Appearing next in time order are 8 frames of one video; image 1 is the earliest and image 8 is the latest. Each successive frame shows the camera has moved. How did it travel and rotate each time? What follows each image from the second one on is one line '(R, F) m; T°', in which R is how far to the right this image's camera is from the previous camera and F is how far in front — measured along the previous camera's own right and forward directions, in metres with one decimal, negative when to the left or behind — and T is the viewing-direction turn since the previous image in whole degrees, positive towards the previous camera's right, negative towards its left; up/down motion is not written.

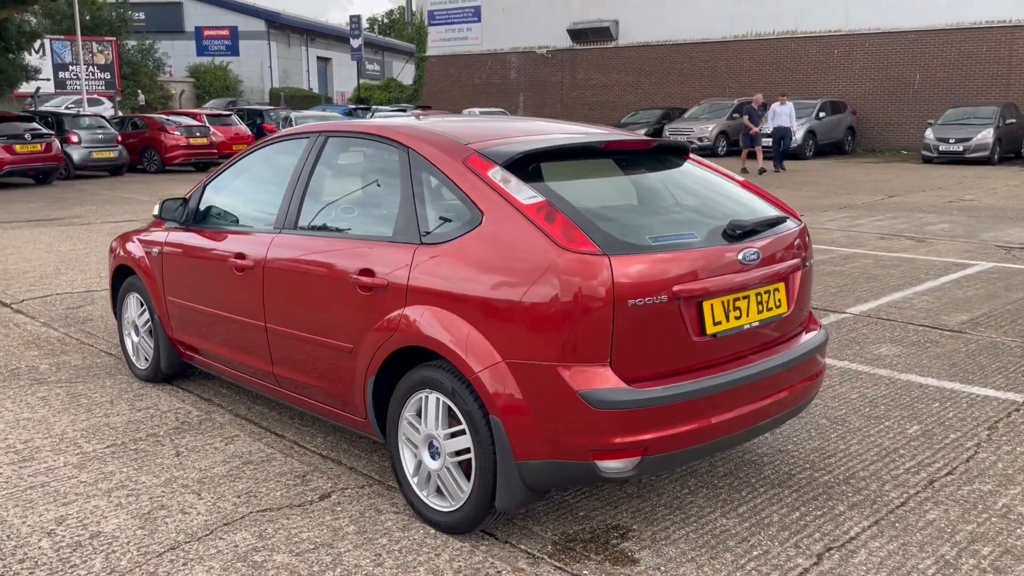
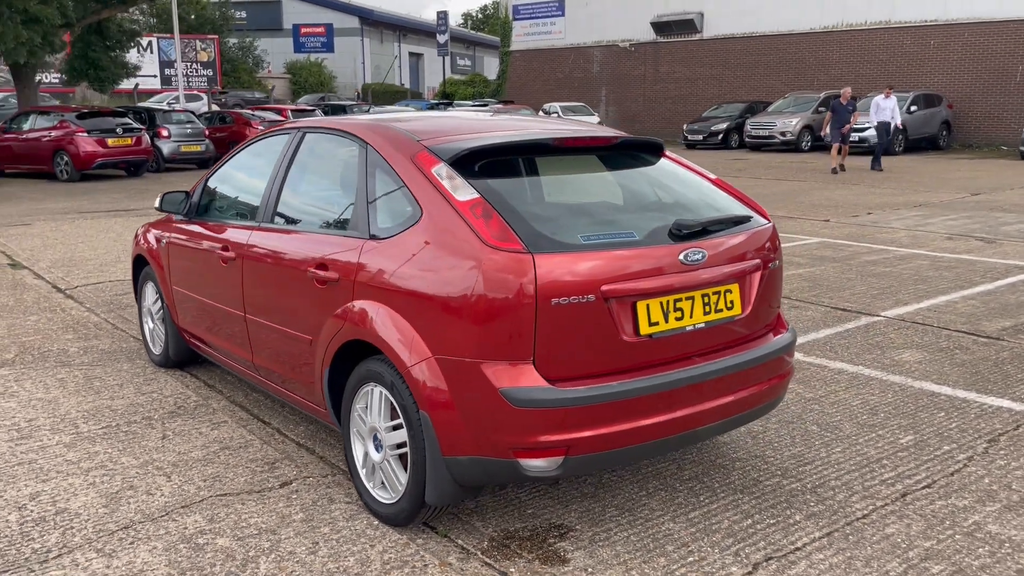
(+0.5, 0.0) m; -6°
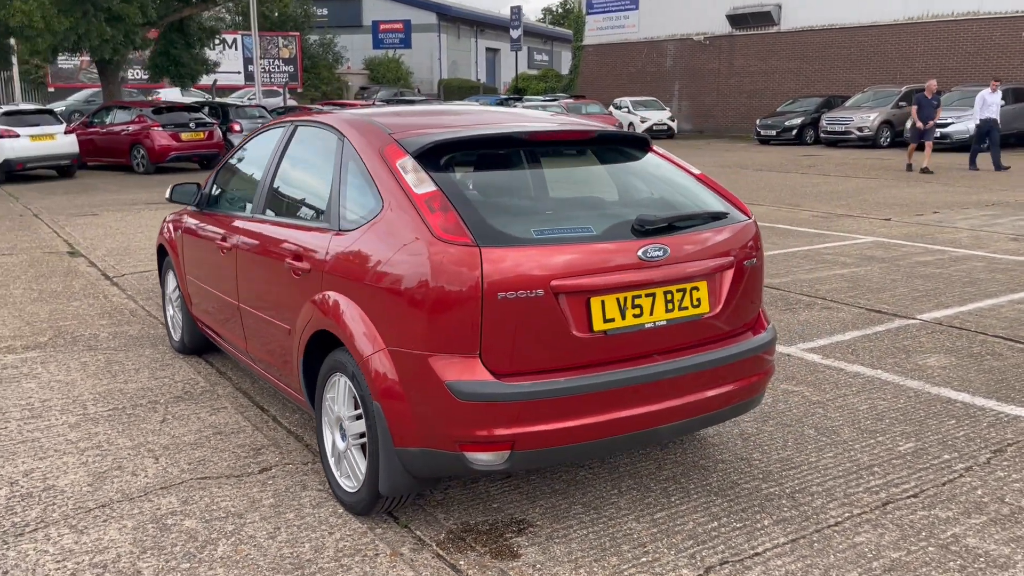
(+0.4, 0.0) m; -5°
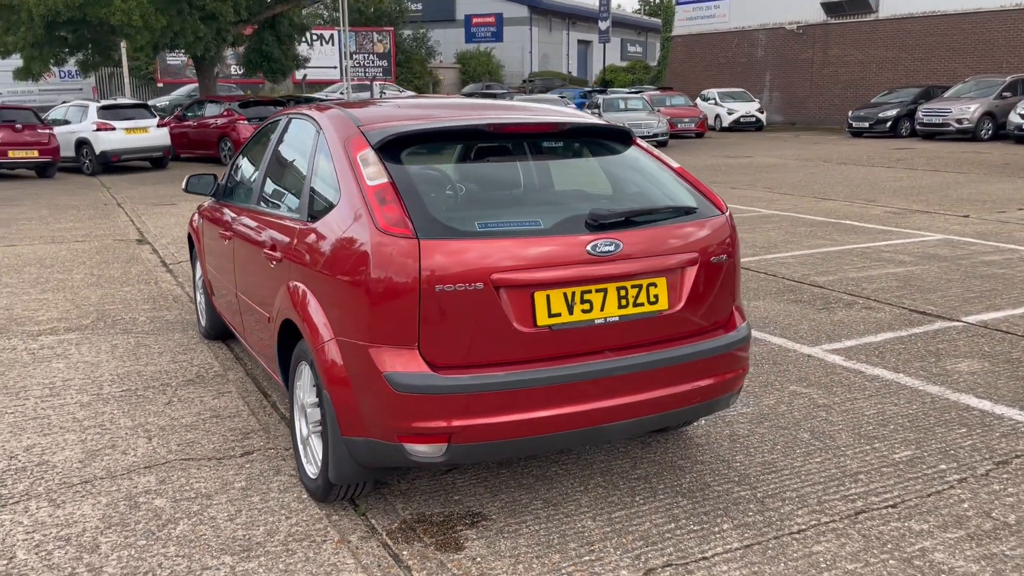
(+0.5, 0.0) m; -6°
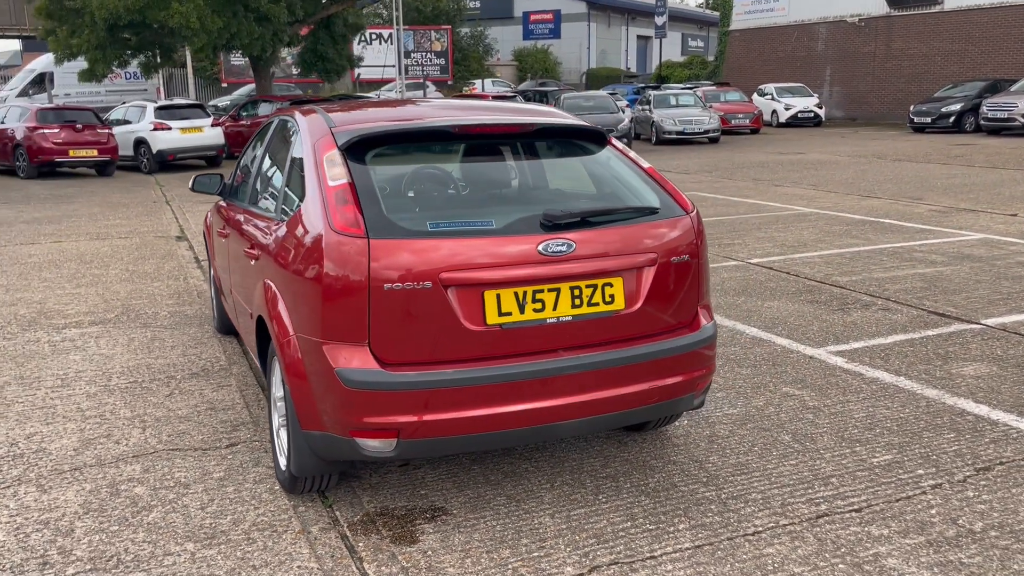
(+0.4, 0.0) m; -4°
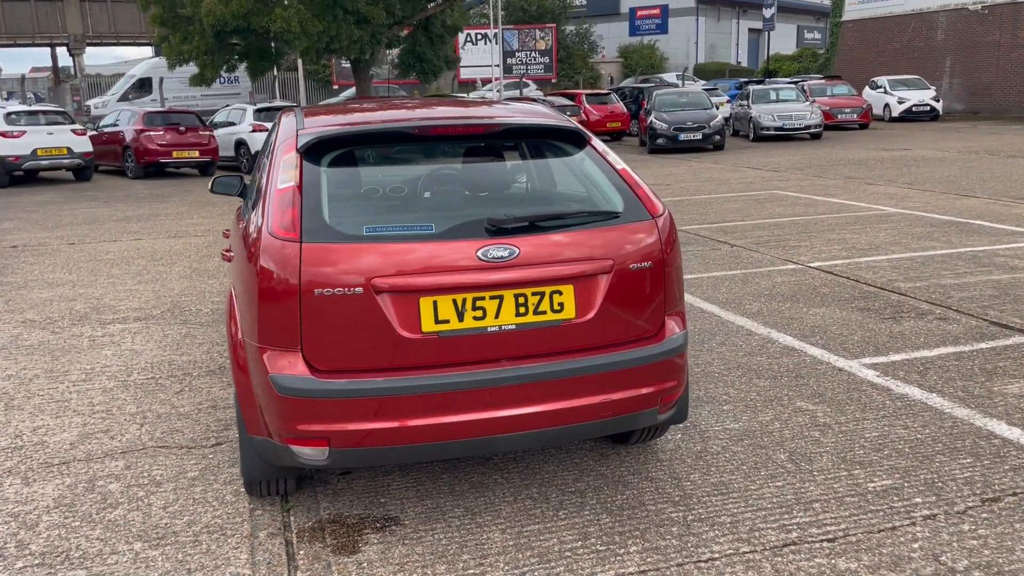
(+0.5, +0.1) m; -7°
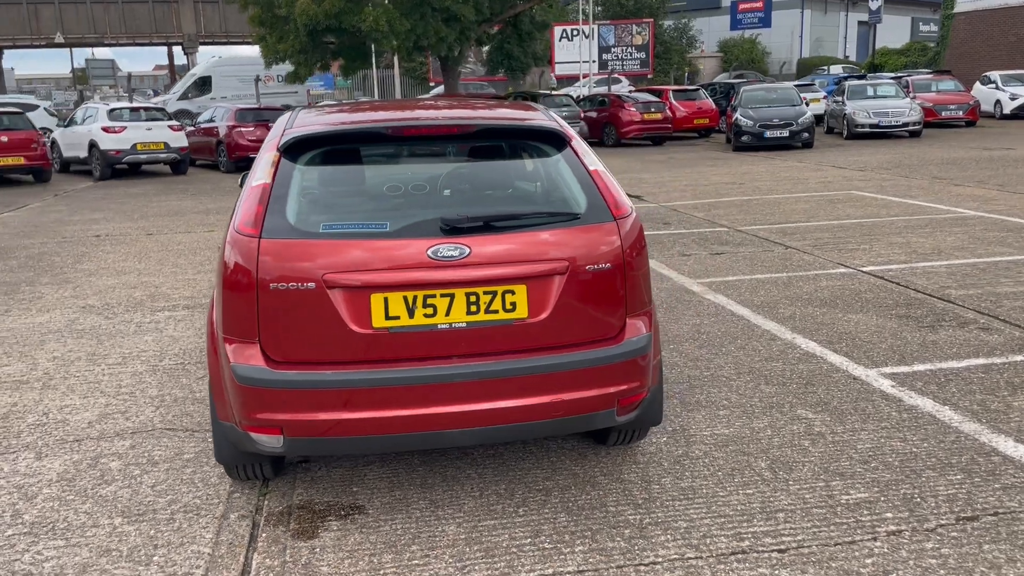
(+0.5, 0.0) m; -6°
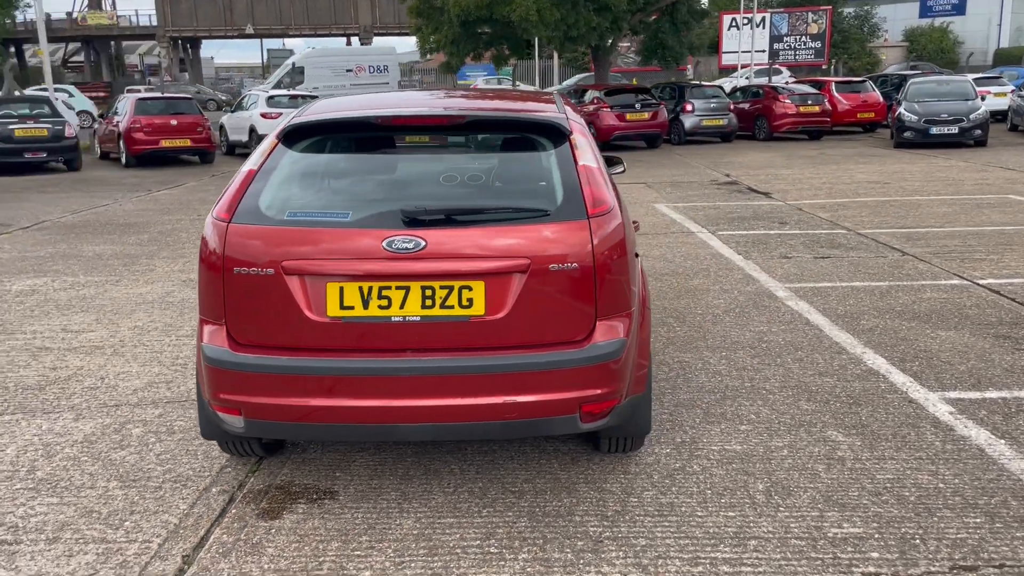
(+0.7, +0.1) m; -10°
